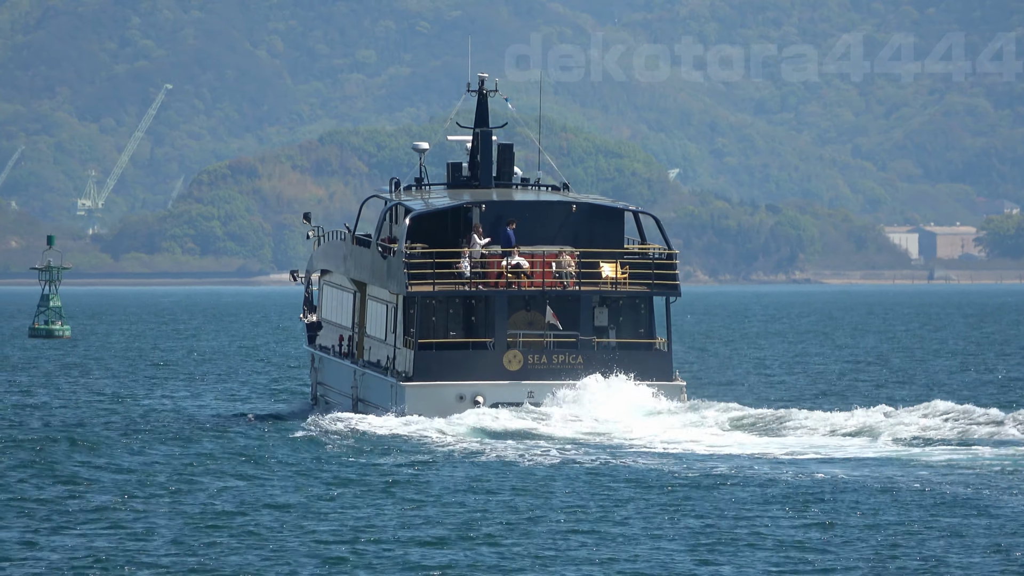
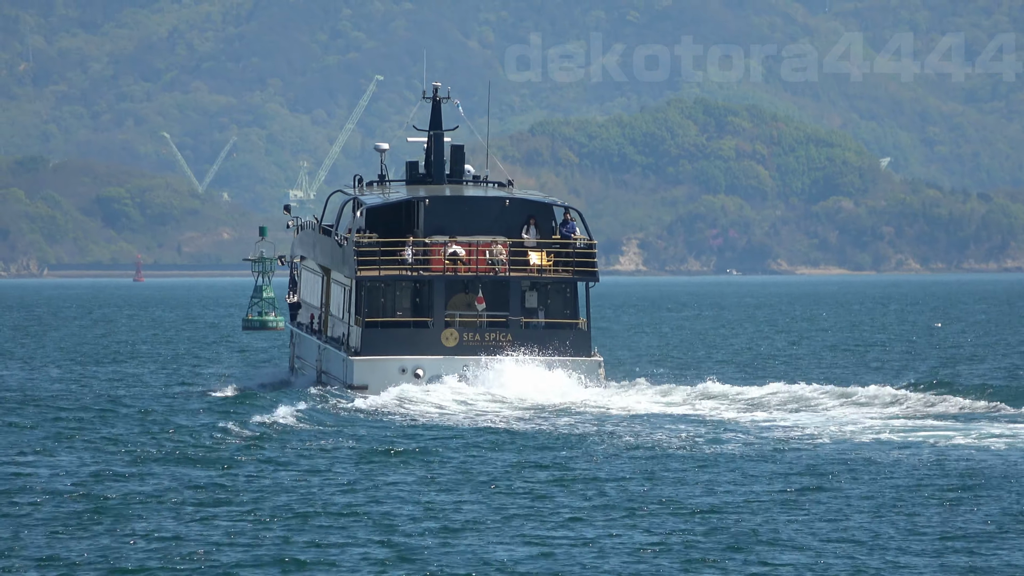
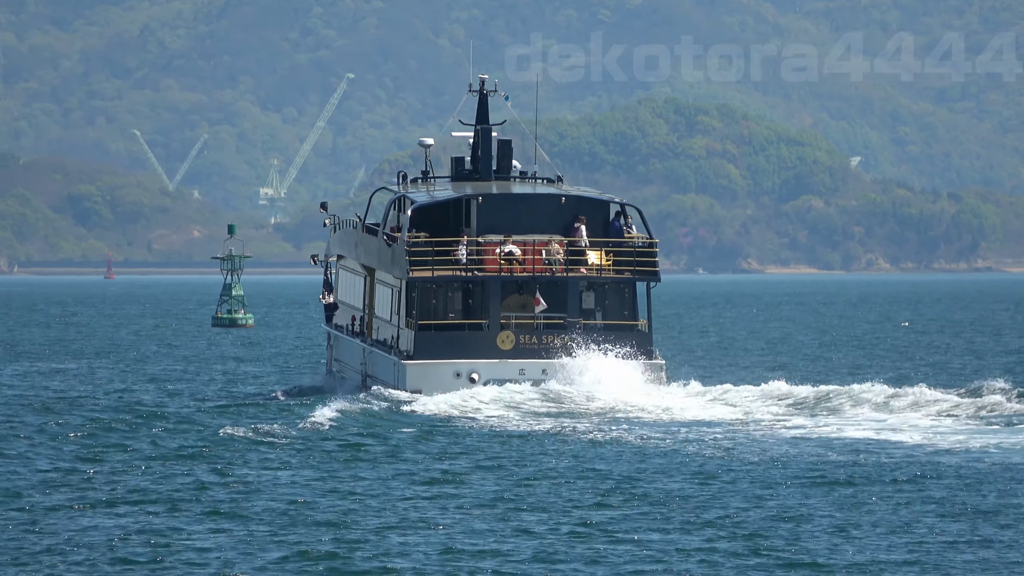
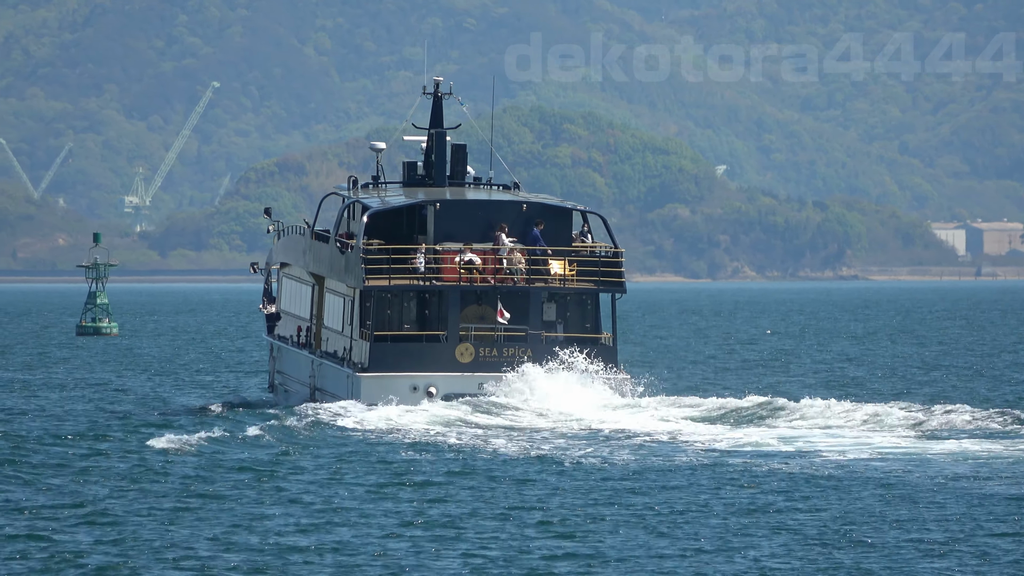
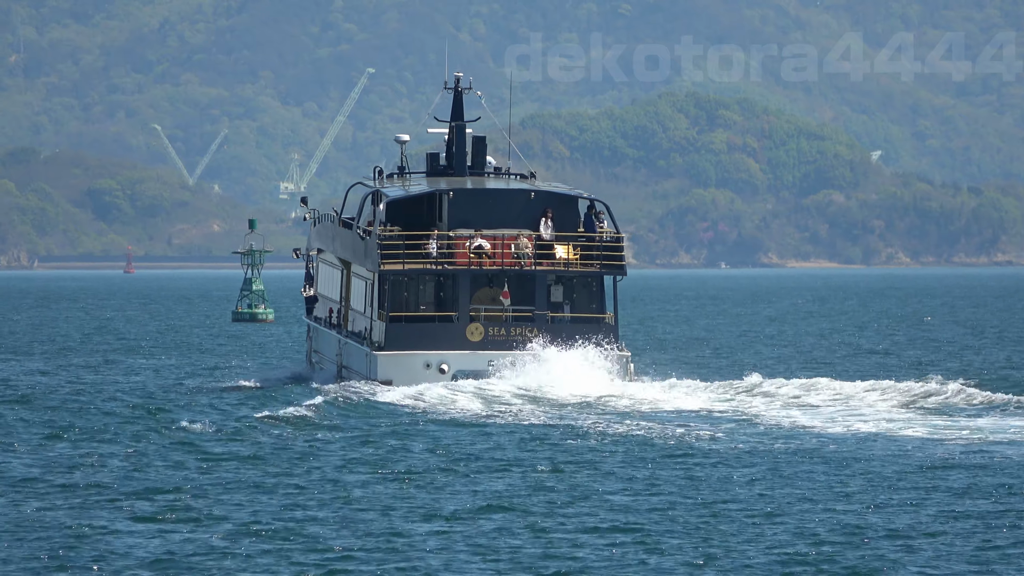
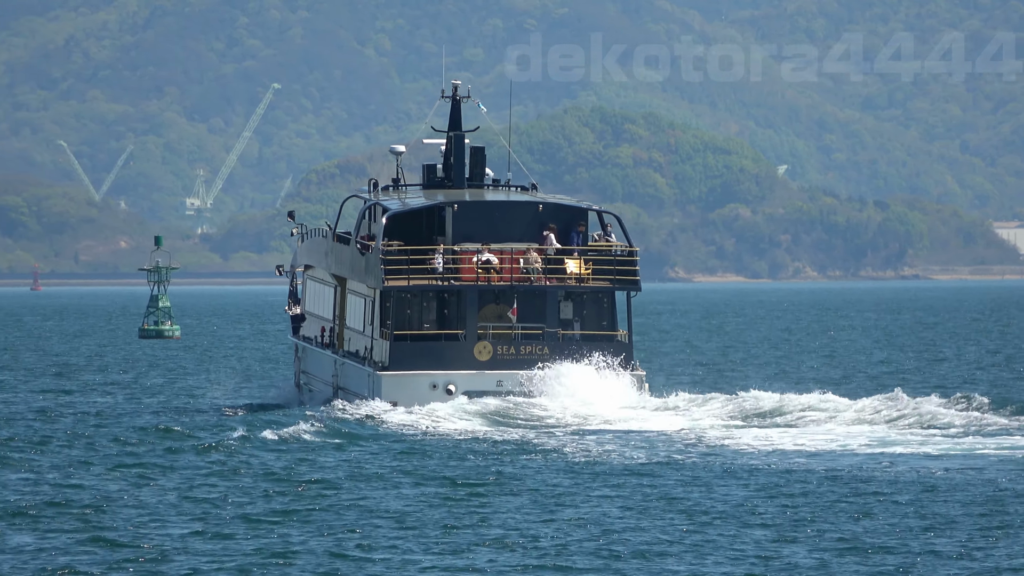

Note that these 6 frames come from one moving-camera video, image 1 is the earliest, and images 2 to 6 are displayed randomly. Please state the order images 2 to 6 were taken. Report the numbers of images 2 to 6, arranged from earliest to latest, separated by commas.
4, 6, 3, 5, 2
